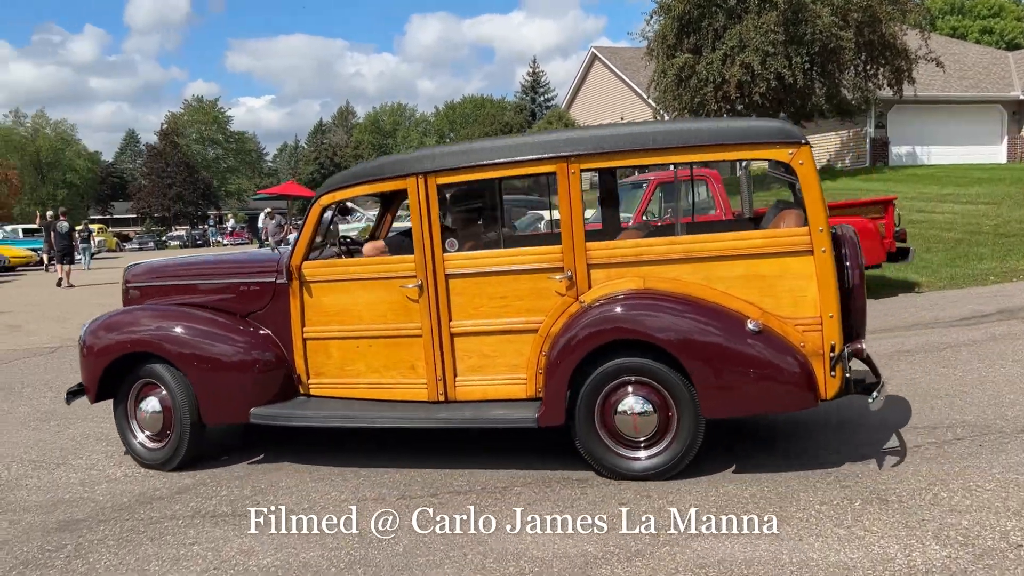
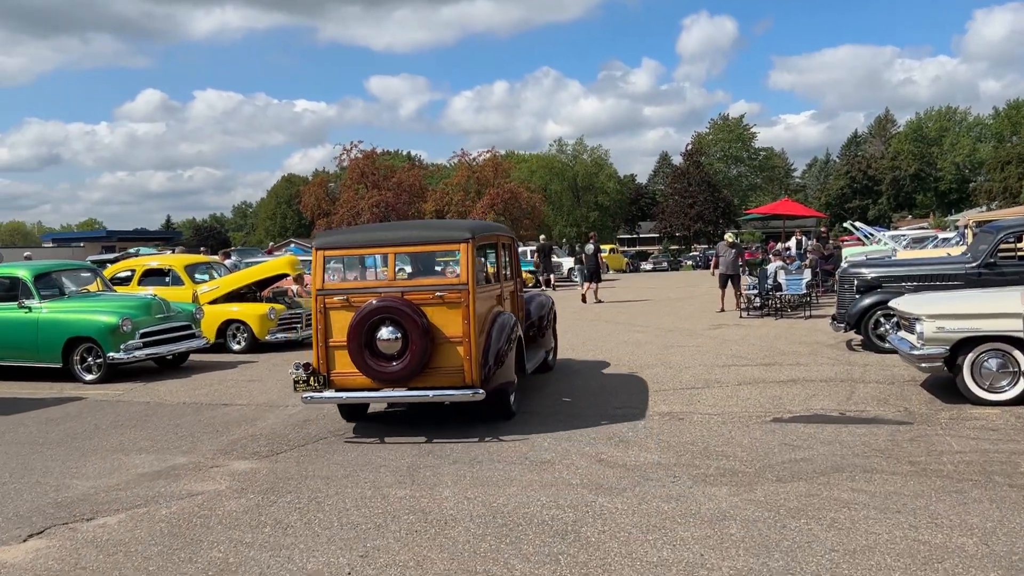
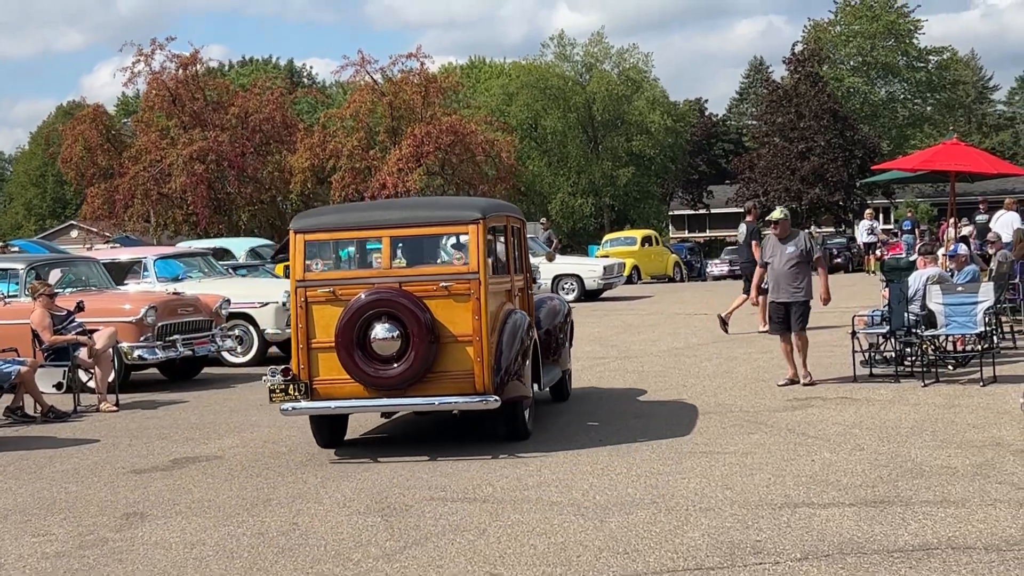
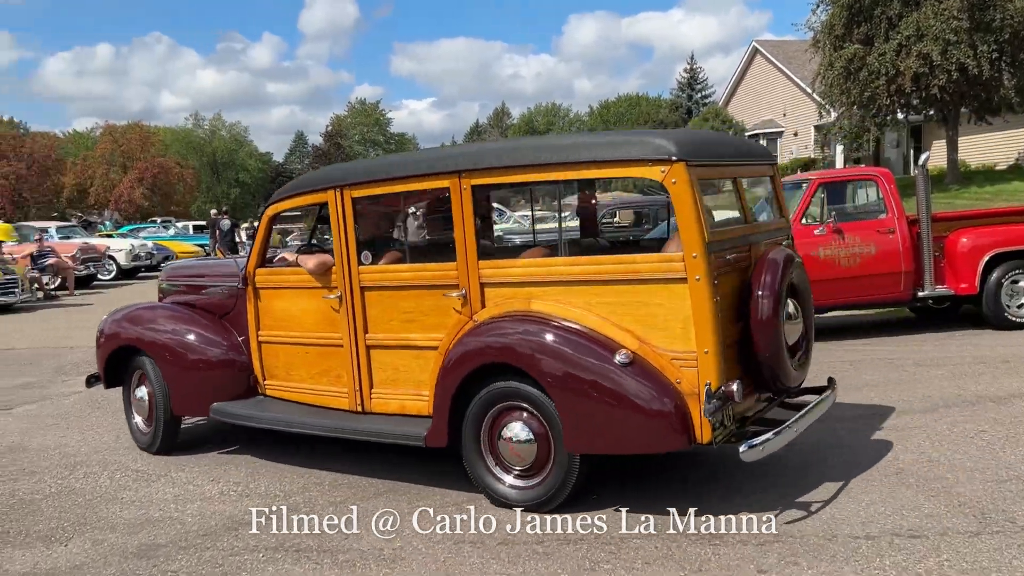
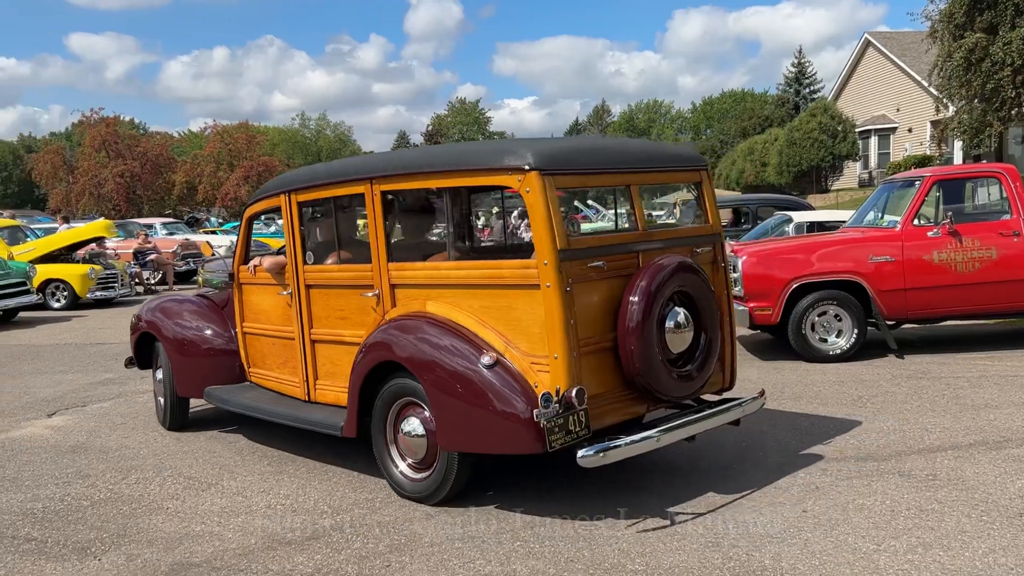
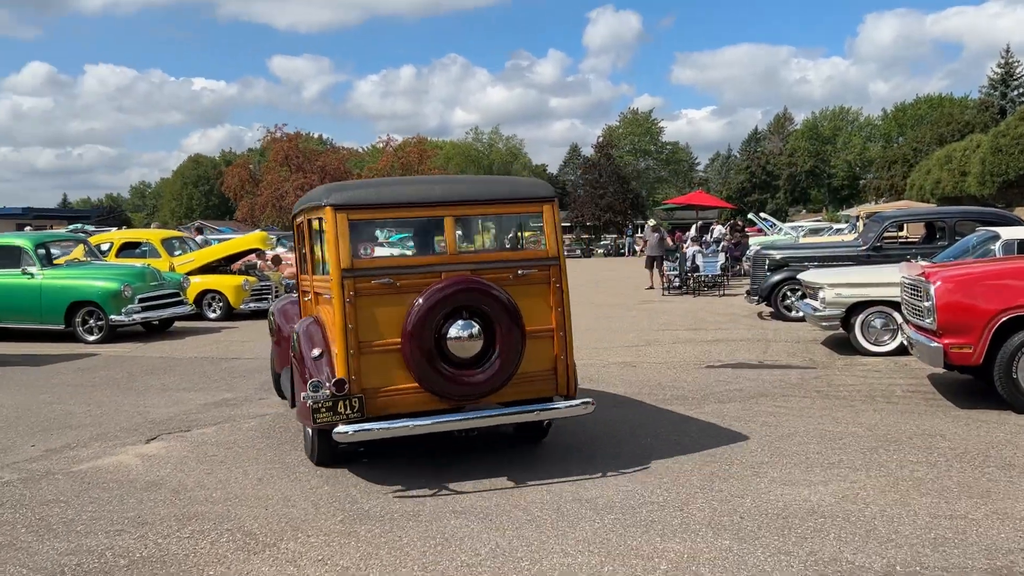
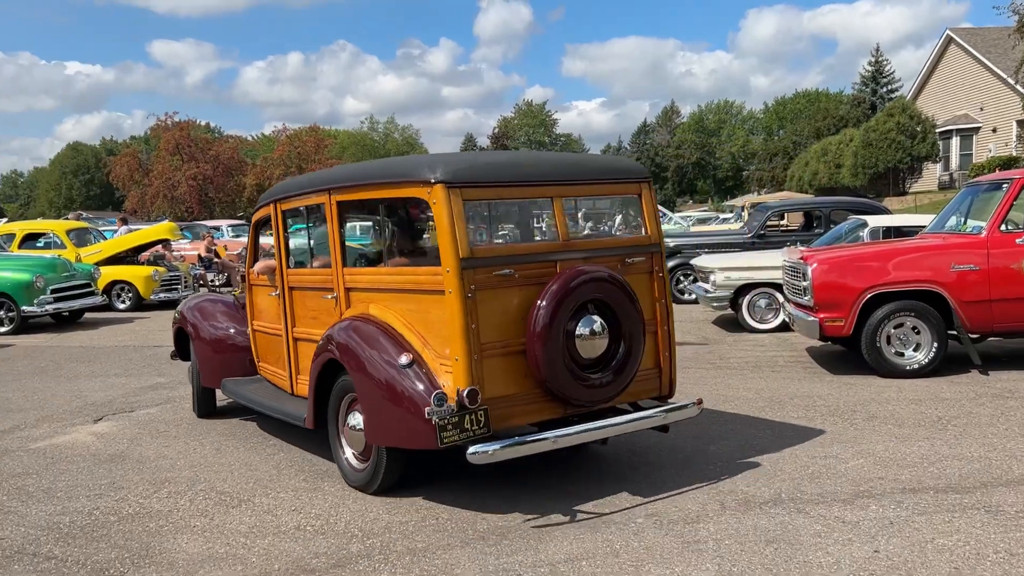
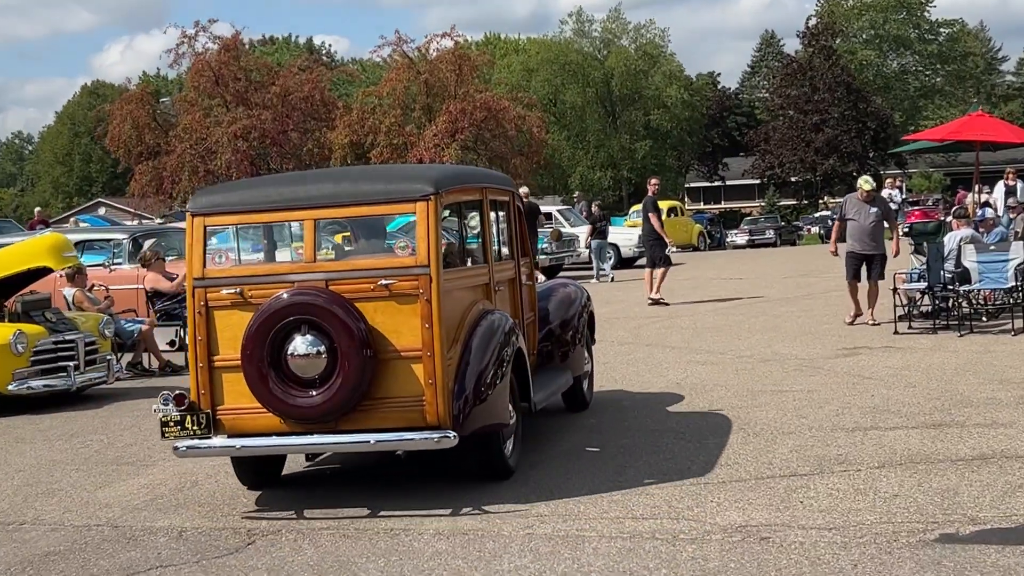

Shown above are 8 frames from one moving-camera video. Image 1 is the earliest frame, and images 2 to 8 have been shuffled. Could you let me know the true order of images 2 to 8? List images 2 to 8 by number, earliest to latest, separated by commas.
4, 5, 7, 6, 2, 8, 3
